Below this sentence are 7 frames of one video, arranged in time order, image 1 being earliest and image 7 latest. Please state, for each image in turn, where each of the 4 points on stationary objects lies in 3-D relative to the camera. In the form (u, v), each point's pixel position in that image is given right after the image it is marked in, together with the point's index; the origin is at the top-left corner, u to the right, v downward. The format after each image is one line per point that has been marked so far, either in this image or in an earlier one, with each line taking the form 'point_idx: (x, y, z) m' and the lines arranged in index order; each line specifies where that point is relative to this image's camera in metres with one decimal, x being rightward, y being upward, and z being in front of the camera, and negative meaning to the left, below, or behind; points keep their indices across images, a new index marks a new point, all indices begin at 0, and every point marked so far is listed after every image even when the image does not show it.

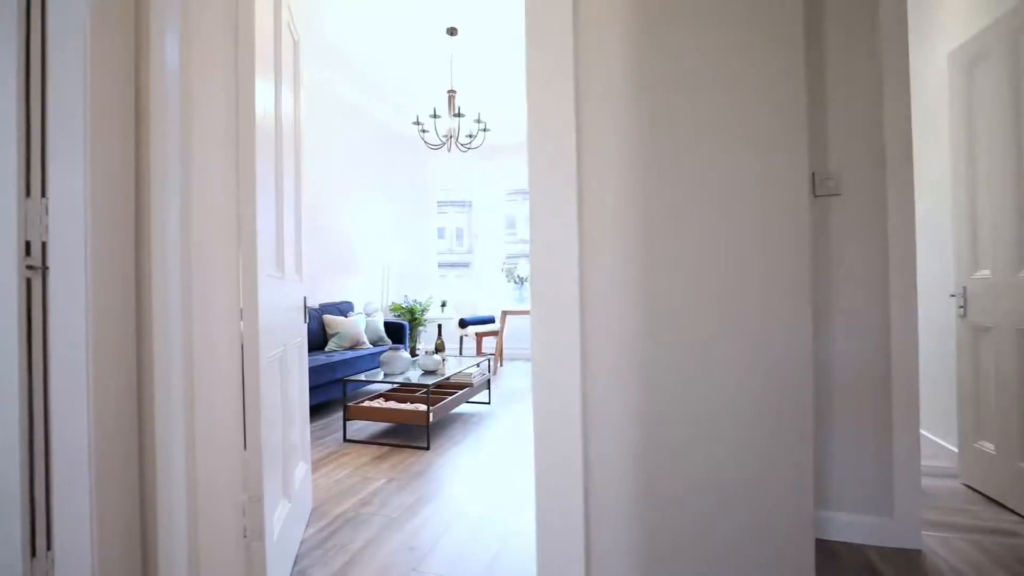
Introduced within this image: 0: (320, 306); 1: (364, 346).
0: (-1.8, -0.2, +4.6) m
1: (-1.3, -0.5, +4.5) m
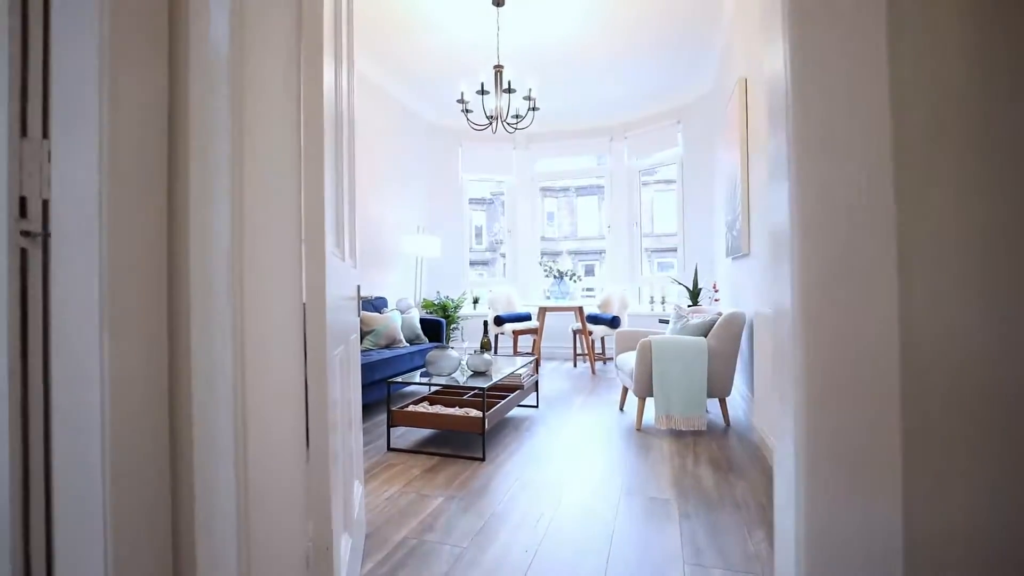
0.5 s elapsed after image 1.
0: (-1.4, -0.1, +4.3) m
1: (-0.9, -0.5, +4.1) m
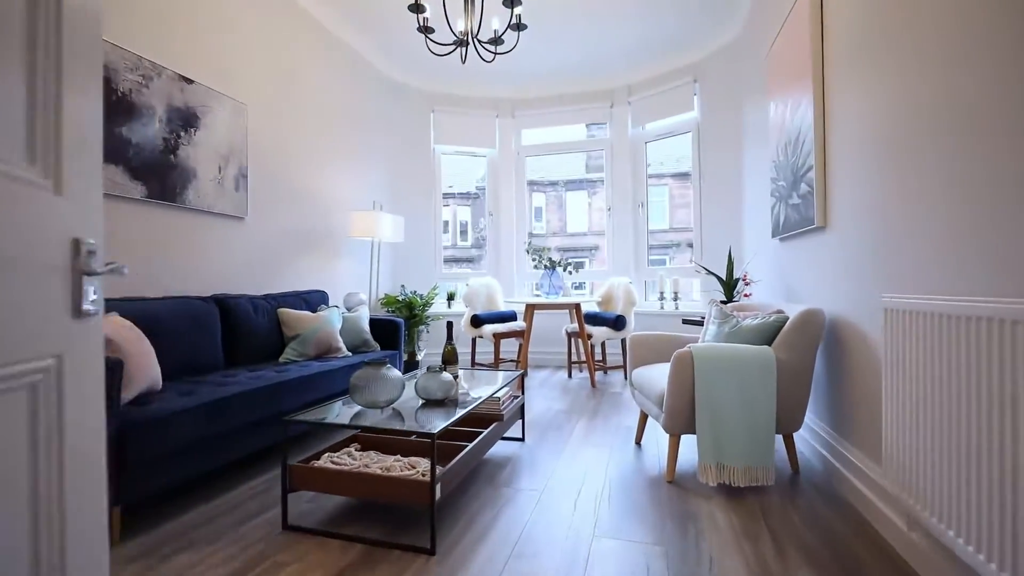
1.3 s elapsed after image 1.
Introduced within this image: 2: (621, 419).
0: (-1.5, 0.0, +3.2) m
1: (-1.1, -0.4, +3.1) m
2: (+0.7, -0.9, +3.3) m
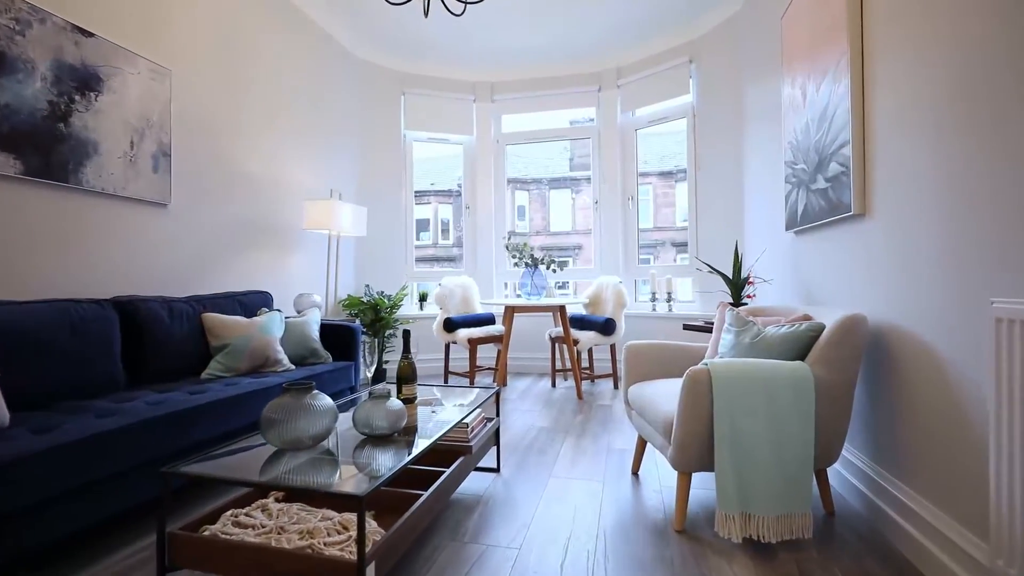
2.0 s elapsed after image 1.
0: (-1.7, 0.0, +2.7) m
1: (-1.2, -0.4, +2.6) m
2: (+0.6, -0.9, +2.8) m
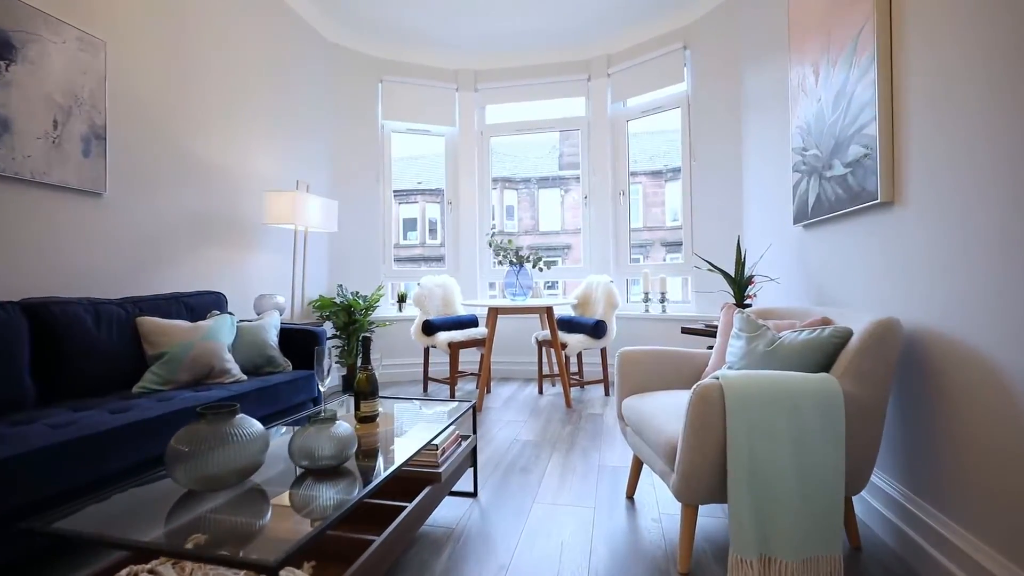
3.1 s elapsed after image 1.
0: (-1.8, 0.0, +2.4) m
1: (-1.3, -0.4, +2.3) m
2: (+0.5, -0.9, +2.5) m
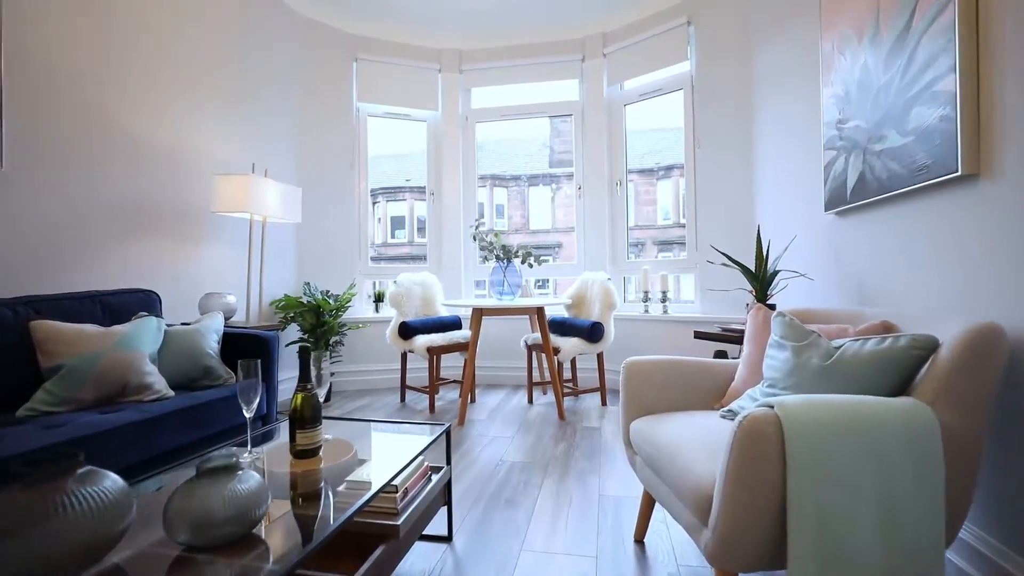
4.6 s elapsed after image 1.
0: (-1.8, 0.0, +1.9) m
1: (-1.4, -0.4, +1.8) m
2: (+0.4, -0.9, +2.2) m
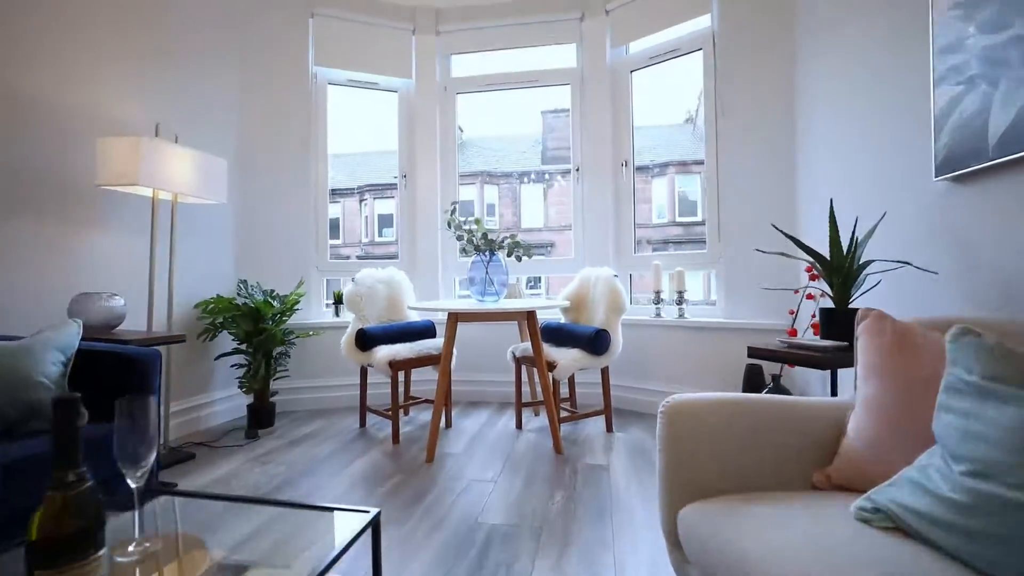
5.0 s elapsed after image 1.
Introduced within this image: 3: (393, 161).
0: (-1.9, 0.0, +1.2) m
1: (-1.5, -0.4, +1.2) m
2: (+0.3, -0.9, +1.5) m
3: (-1.0, +1.0, +3.9) m
